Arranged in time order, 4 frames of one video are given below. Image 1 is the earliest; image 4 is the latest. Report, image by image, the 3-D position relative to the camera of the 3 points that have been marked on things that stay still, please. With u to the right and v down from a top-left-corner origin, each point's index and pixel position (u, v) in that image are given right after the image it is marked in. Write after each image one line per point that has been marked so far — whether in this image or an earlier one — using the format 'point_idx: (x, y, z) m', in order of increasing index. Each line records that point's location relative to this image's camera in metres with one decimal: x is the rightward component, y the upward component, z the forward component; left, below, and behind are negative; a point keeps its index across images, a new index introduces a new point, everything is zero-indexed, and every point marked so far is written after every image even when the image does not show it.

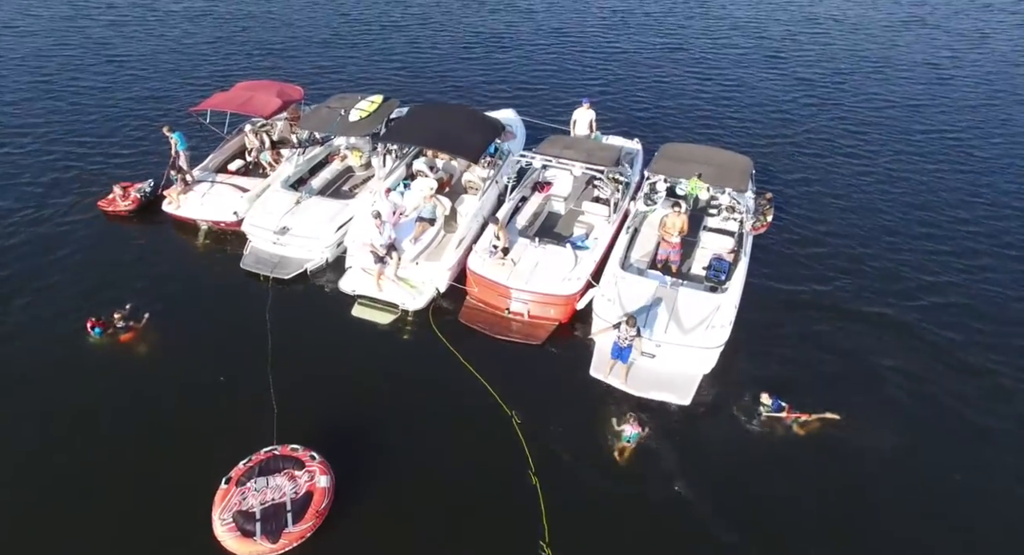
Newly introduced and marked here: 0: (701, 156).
0: (+5.2, +3.3, +18.3) m
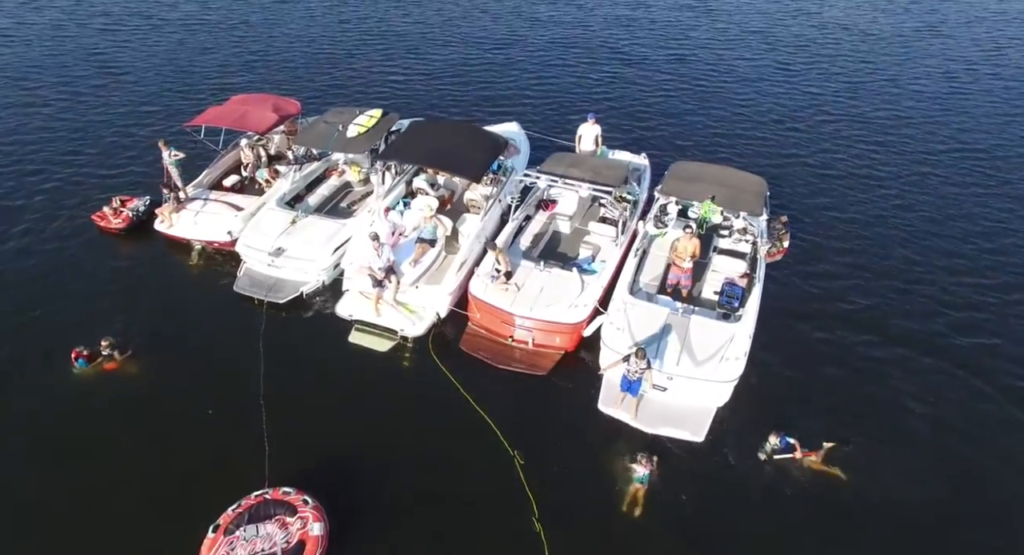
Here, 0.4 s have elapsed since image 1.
0: (+5.3, +2.7, +17.6) m
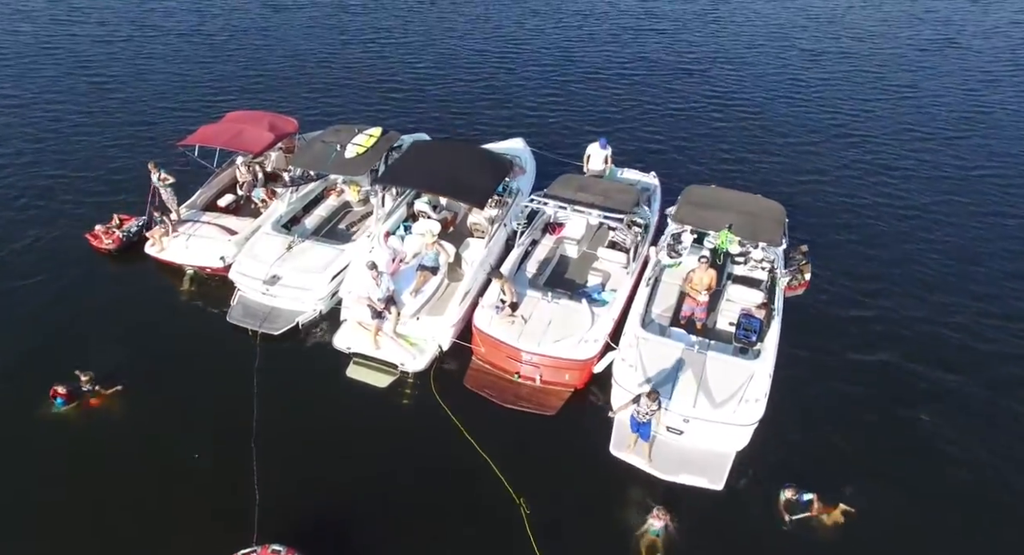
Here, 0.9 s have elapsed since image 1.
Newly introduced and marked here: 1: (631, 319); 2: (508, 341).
0: (+5.4, +1.9, +16.8) m
1: (+2.8, -1.0, +15.7) m
2: (-0.1, -1.5, +15.3) m
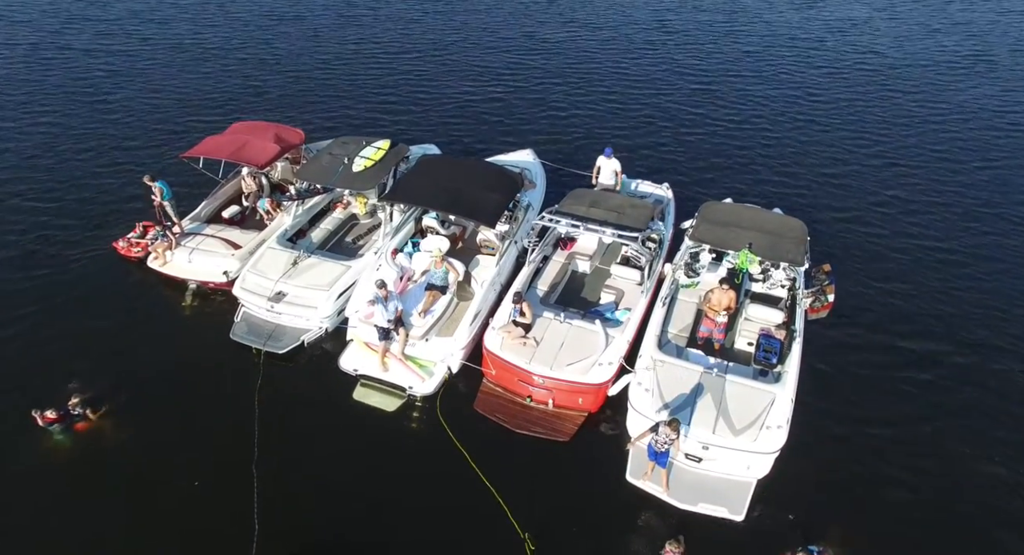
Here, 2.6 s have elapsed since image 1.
0: (+5.7, +1.4, +16.3) m
1: (+3.1, -1.4, +15.2) m
2: (+0.2, -1.9, +14.8) m
